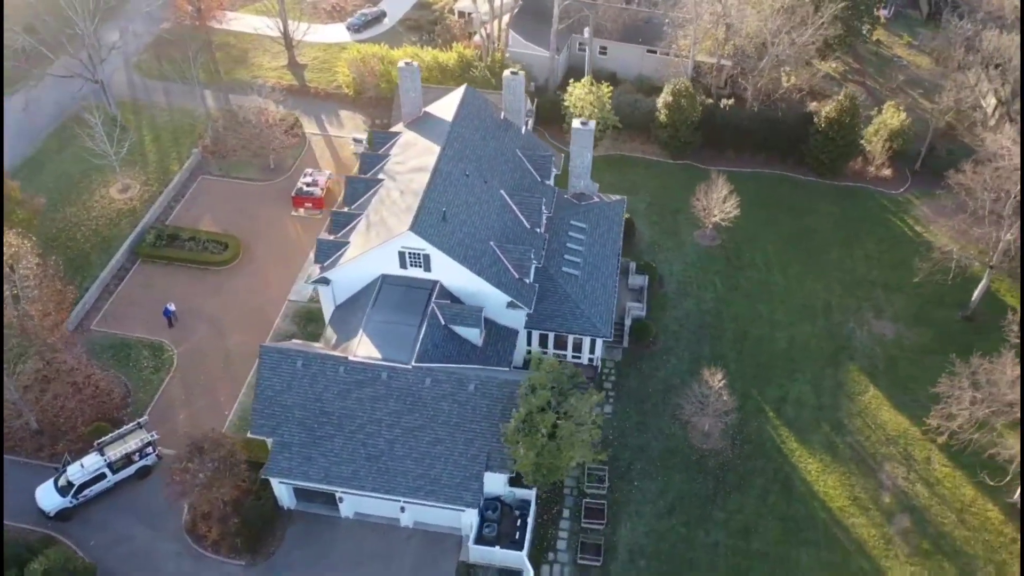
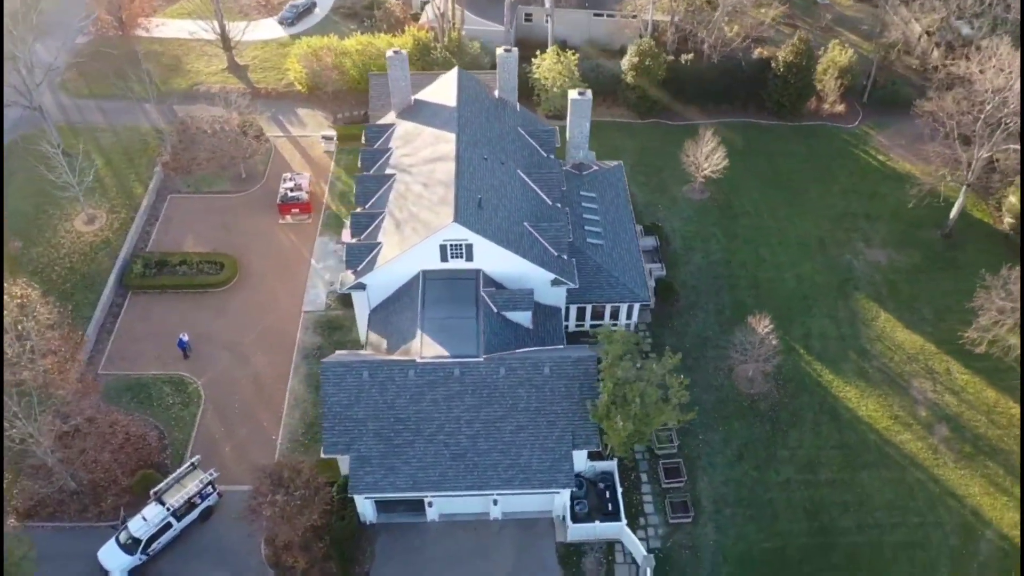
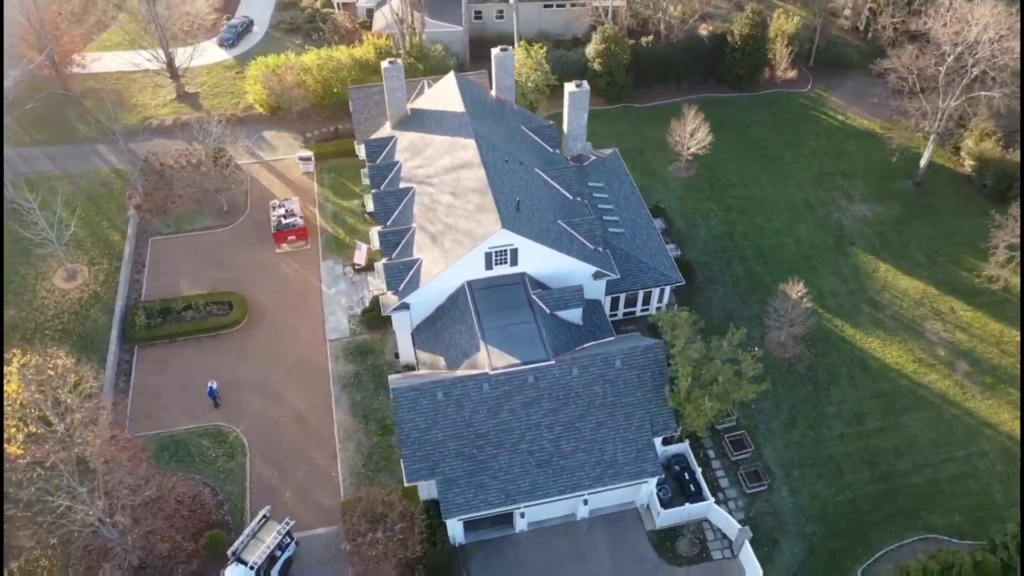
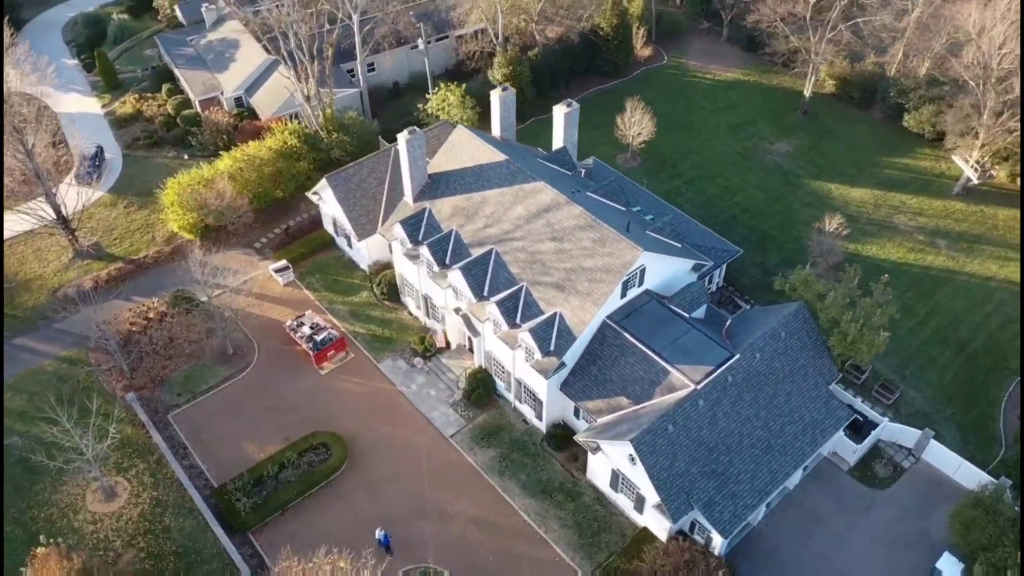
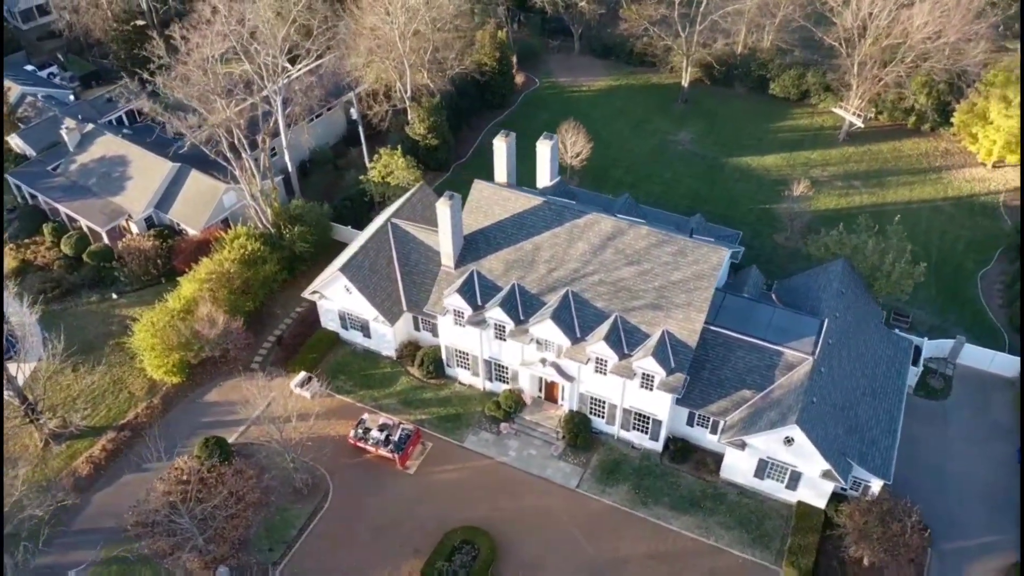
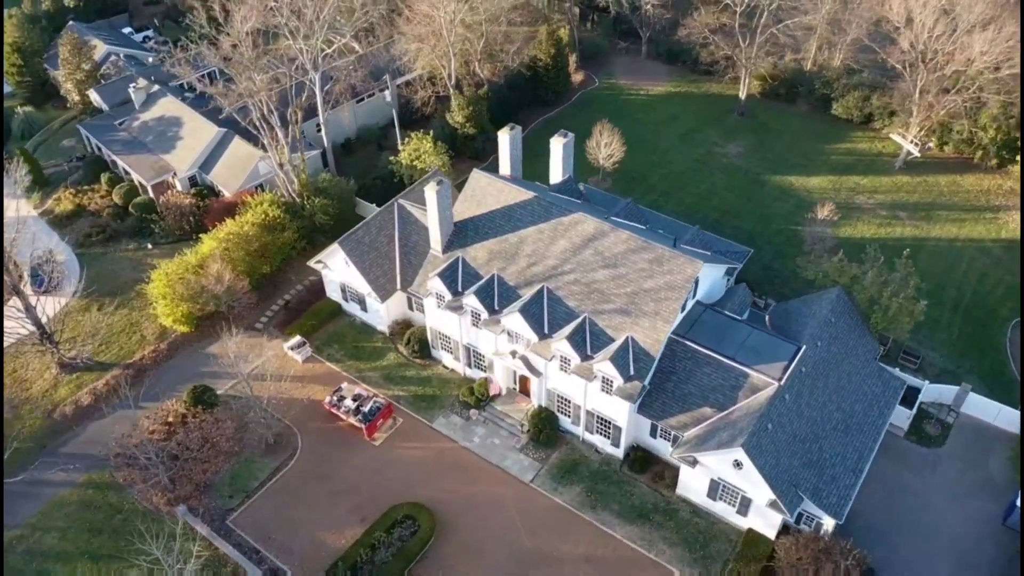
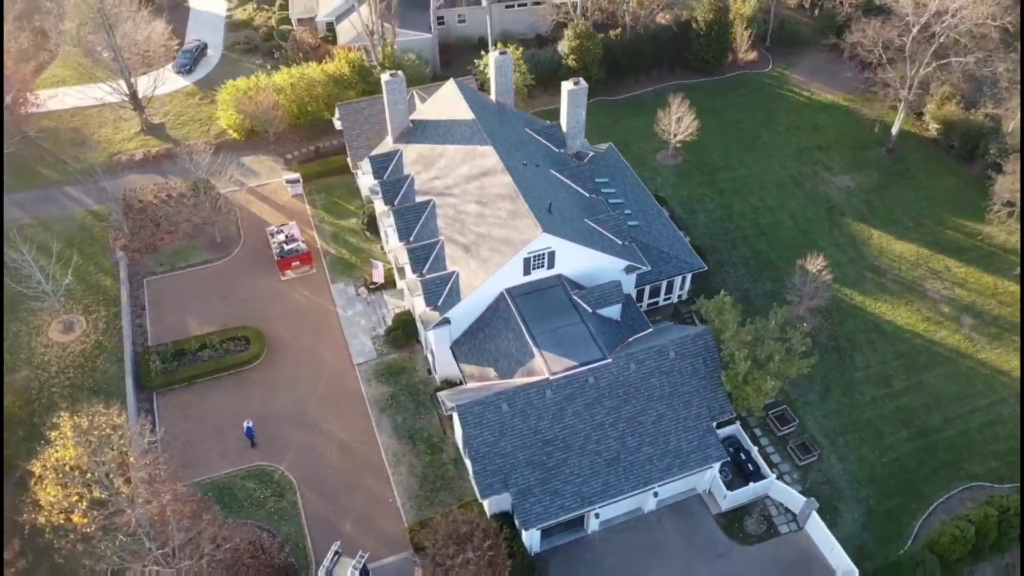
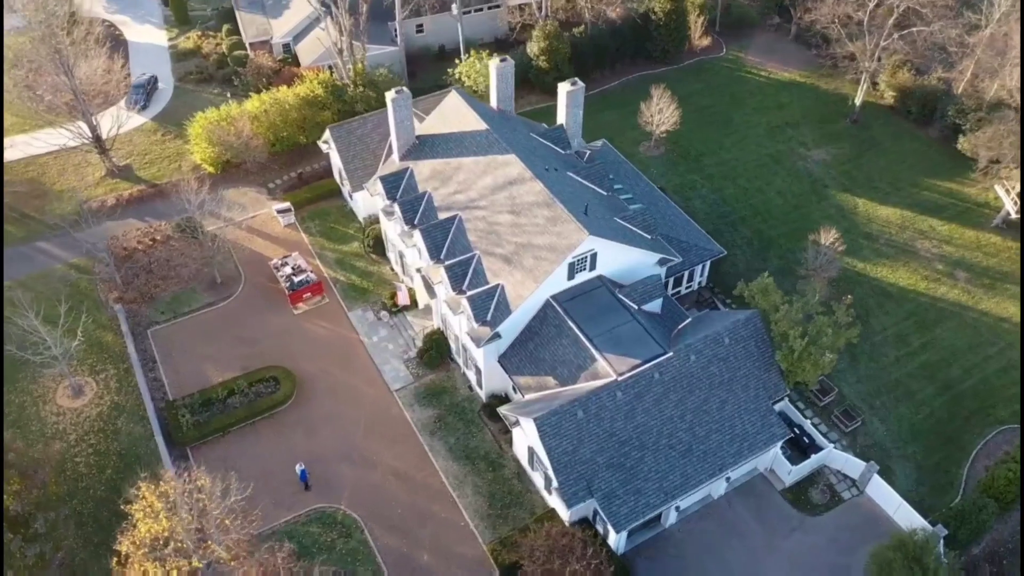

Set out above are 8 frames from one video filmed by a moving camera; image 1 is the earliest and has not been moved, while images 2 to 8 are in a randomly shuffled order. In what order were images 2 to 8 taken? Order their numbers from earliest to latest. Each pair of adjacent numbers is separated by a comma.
2, 3, 7, 8, 4, 6, 5
